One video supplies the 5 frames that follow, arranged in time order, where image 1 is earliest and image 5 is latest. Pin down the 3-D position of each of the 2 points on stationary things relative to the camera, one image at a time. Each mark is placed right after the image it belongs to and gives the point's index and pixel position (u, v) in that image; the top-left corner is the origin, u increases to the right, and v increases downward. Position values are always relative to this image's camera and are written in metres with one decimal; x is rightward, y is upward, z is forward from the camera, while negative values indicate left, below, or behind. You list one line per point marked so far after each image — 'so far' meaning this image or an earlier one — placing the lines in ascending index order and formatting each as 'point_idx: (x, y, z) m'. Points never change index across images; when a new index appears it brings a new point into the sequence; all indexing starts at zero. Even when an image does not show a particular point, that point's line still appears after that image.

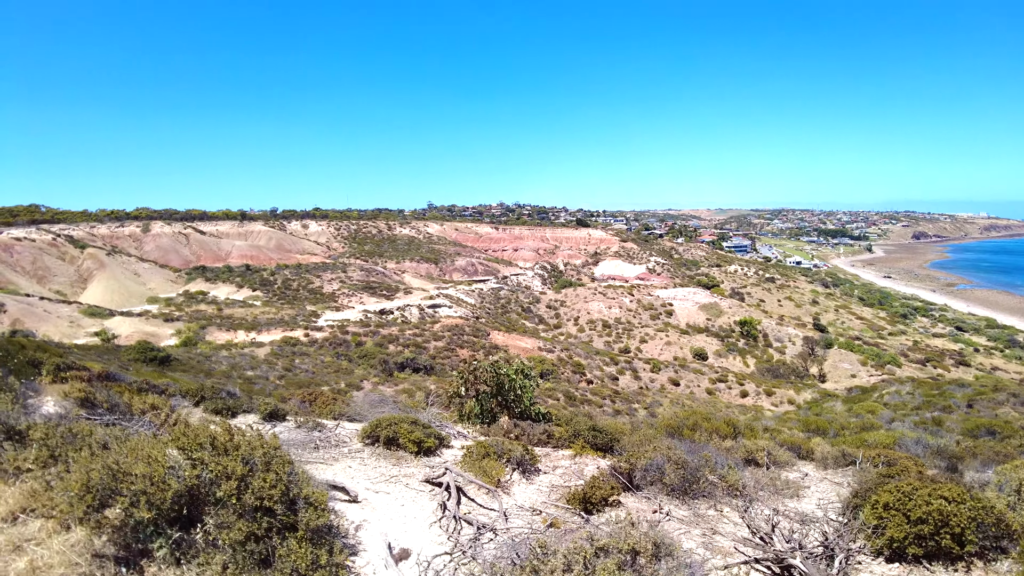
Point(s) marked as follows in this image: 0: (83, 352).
0: (-18.0, -2.7, +18.5) m
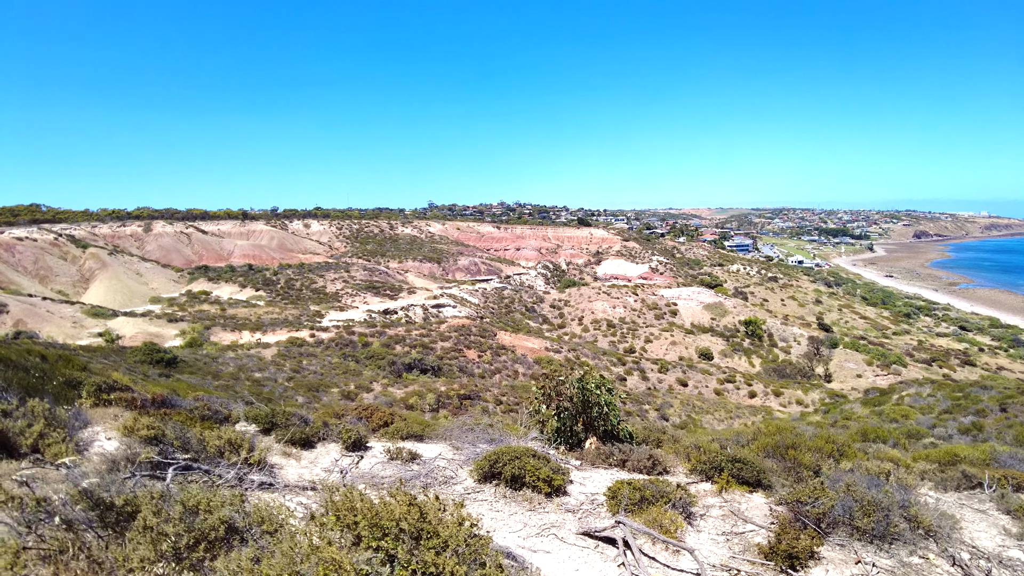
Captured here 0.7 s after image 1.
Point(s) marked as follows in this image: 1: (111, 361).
0: (-17.5, -2.7, +18.2) m
1: (-15.5, -2.8, +17.1) m
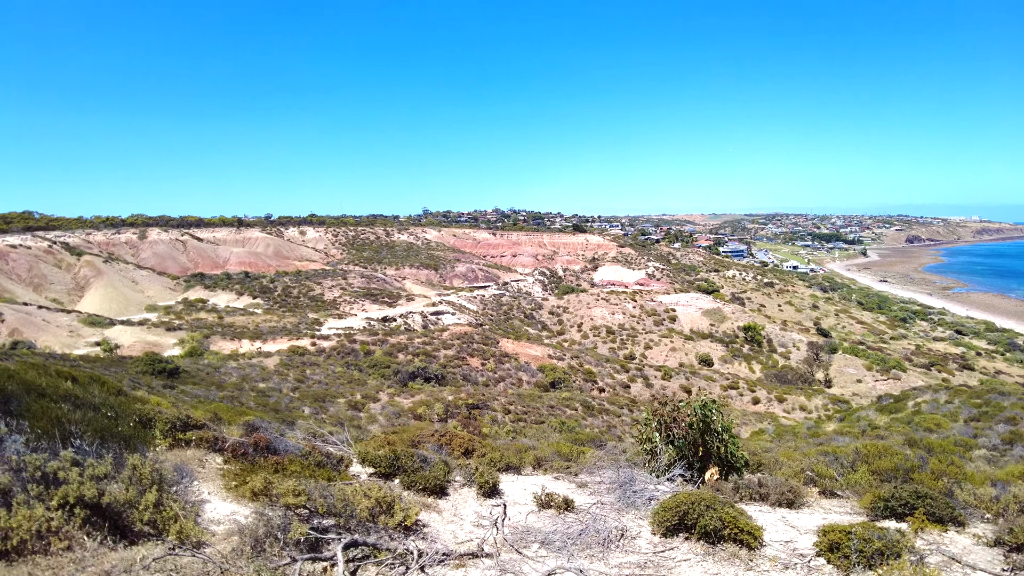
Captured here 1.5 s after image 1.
0: (-17.1, -3.1, +17.8) m
1: (-15.1, -3.2, +16.7) m
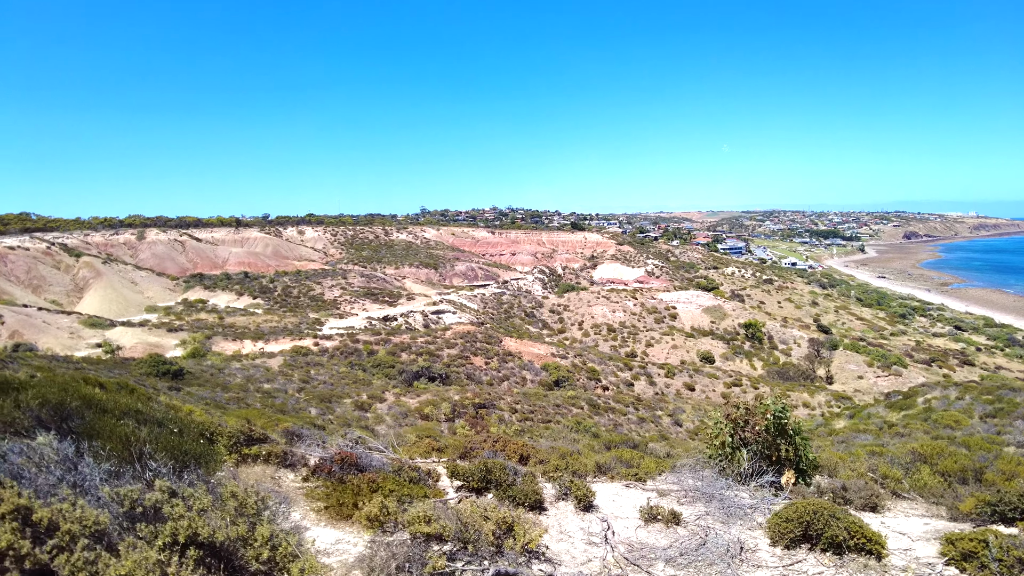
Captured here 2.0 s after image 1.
0: (-16.8, -3.1, +17.6) m
1: (-14.8, -3.2, +16.5) m
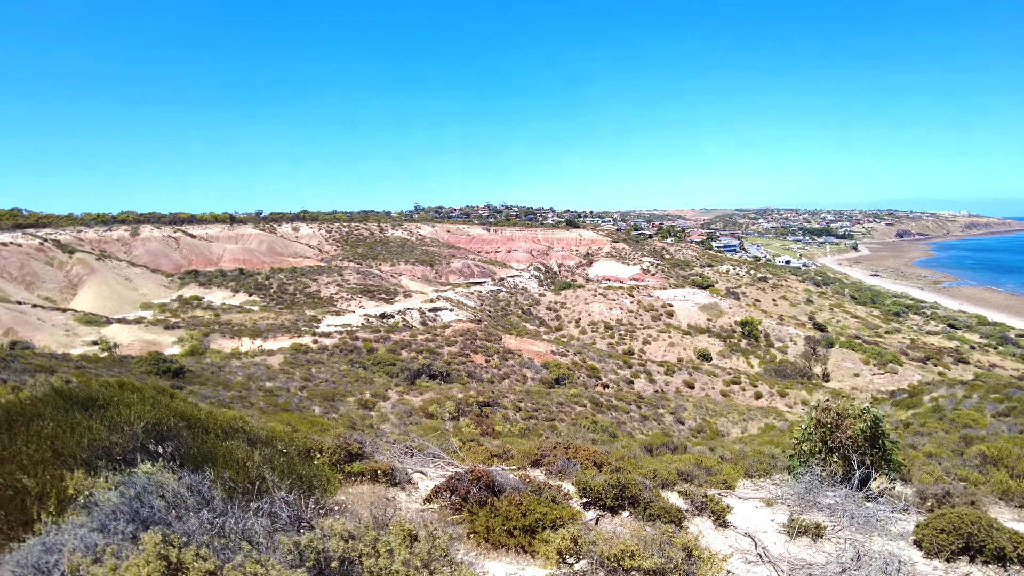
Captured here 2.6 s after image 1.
0: (-16.6, -3.0, +17.3) m
1: (-14.6, -3.1, +16.3) m
